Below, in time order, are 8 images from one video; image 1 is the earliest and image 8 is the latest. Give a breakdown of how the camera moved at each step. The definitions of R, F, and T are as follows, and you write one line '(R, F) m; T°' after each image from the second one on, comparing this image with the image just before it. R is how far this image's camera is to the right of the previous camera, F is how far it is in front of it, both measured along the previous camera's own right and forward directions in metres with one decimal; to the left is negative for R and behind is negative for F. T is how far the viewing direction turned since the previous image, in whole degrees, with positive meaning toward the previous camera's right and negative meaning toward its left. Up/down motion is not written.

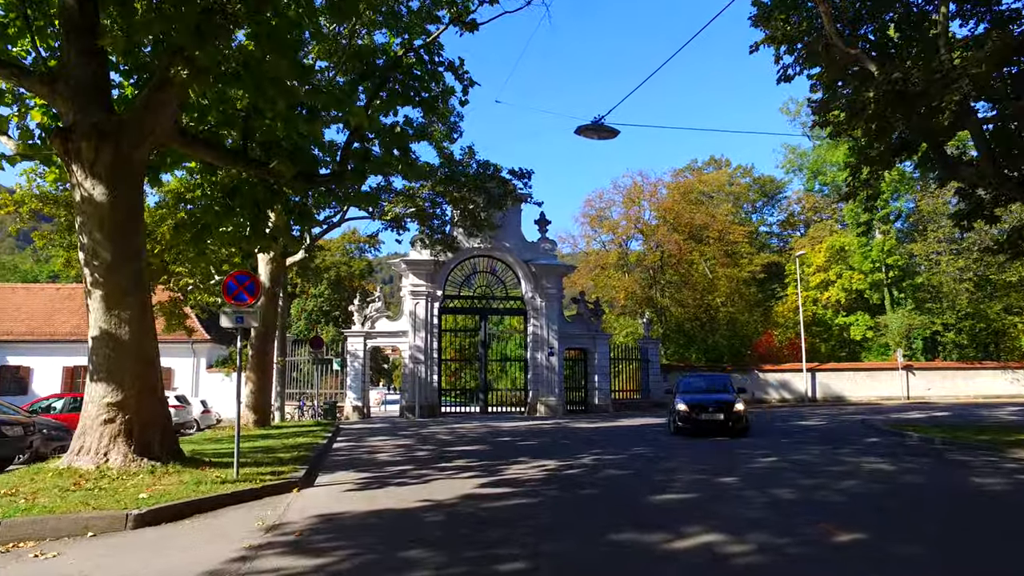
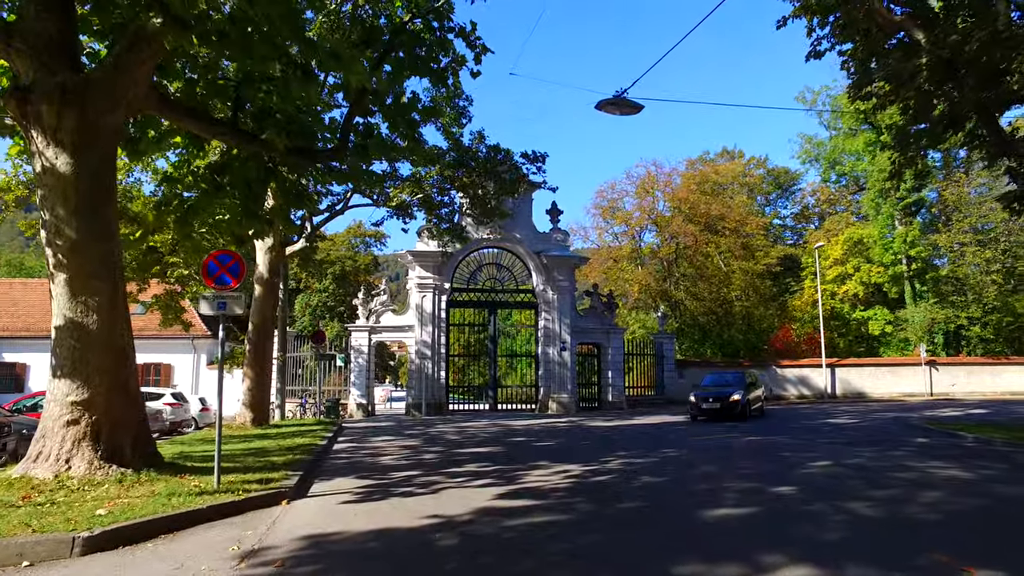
(-0.2, +1.1) m; -1°
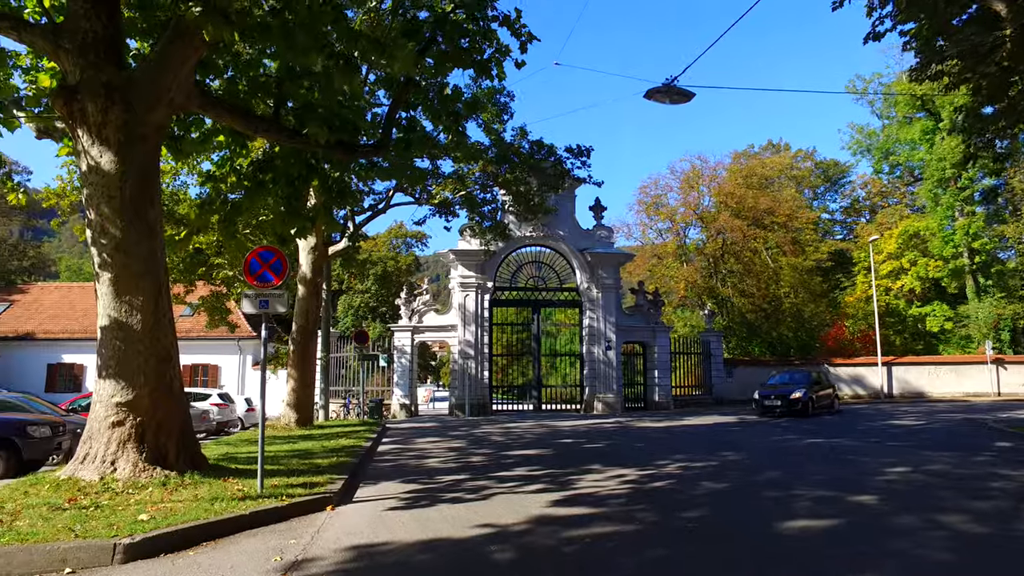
(-0.1, +0.4) m; -3°
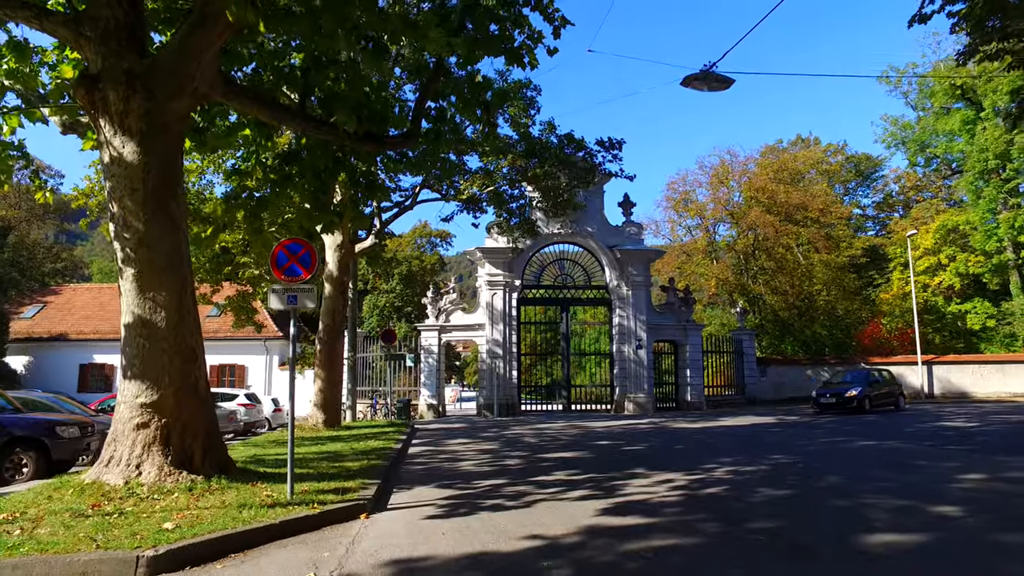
(-0.2, +0.5) m; -2°
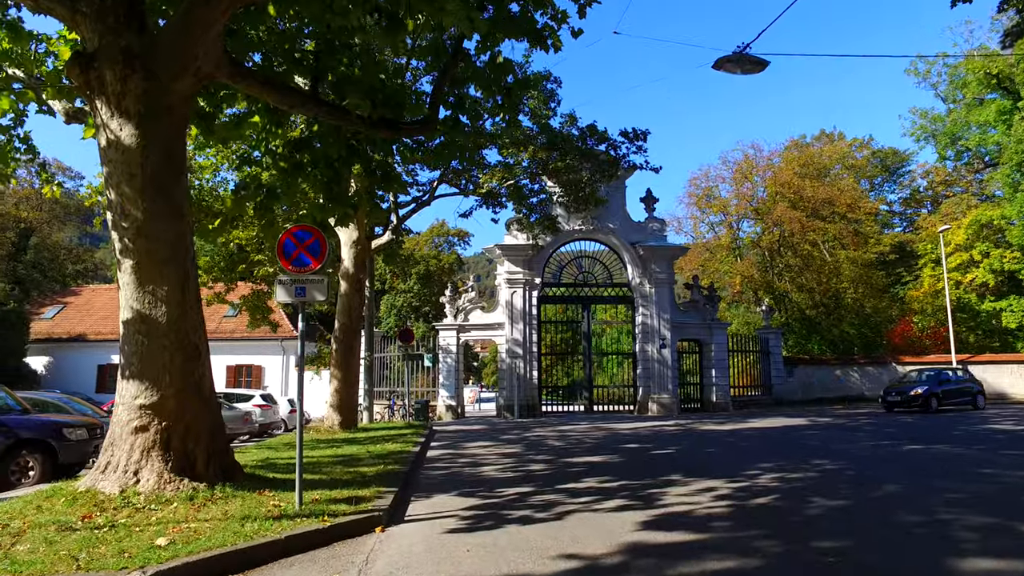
(-0.1, +0.6) m; -1°
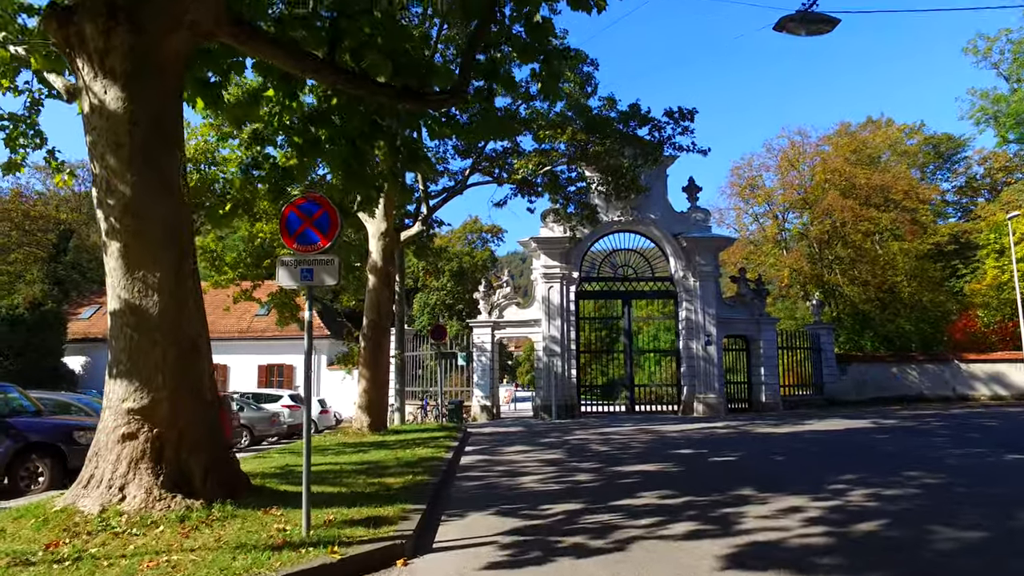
(-0.1, +1.1) m; -3°
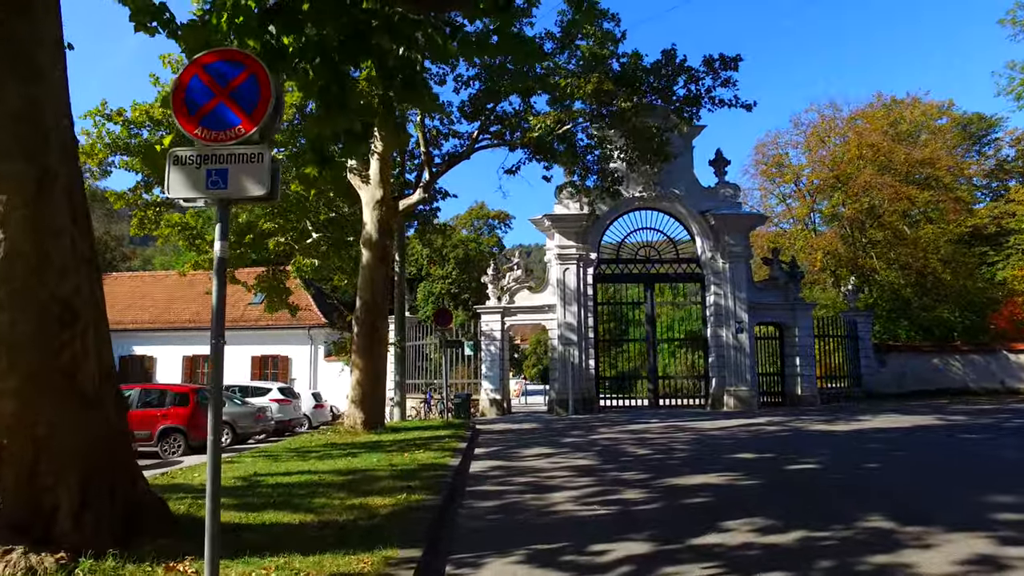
(-0.2, +2.2) m; 0°
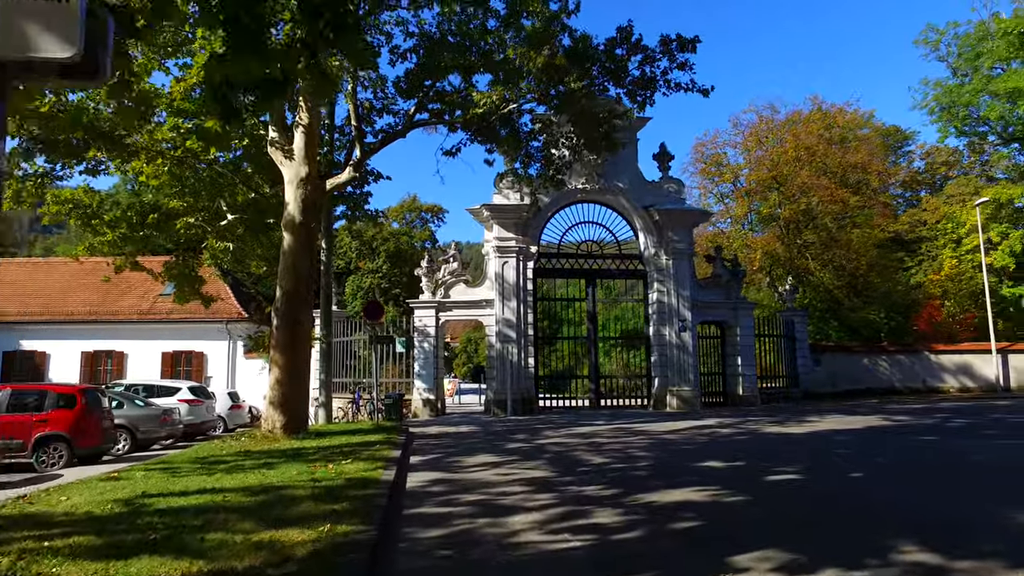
(-0.2, +1.2) m; +6°
